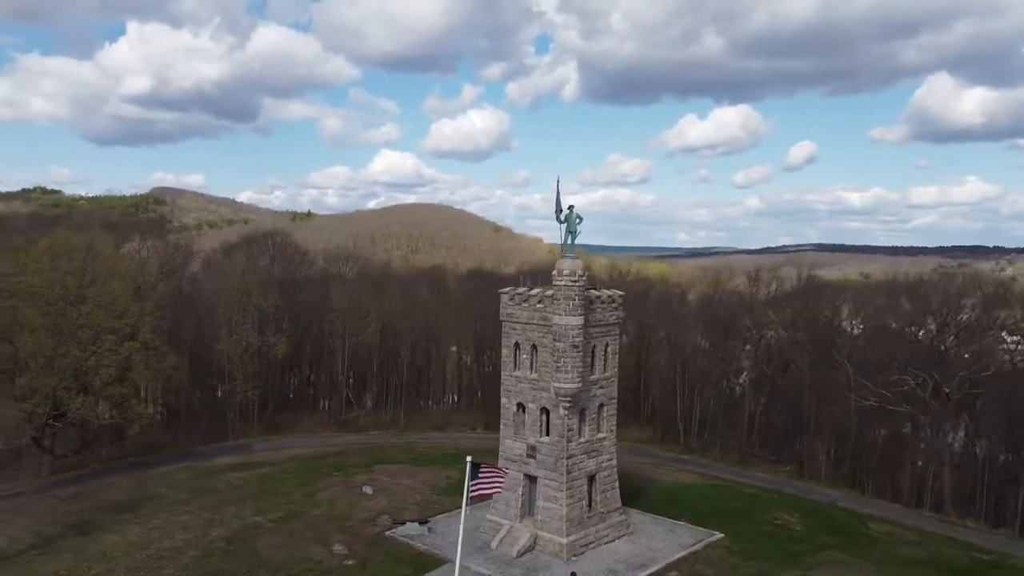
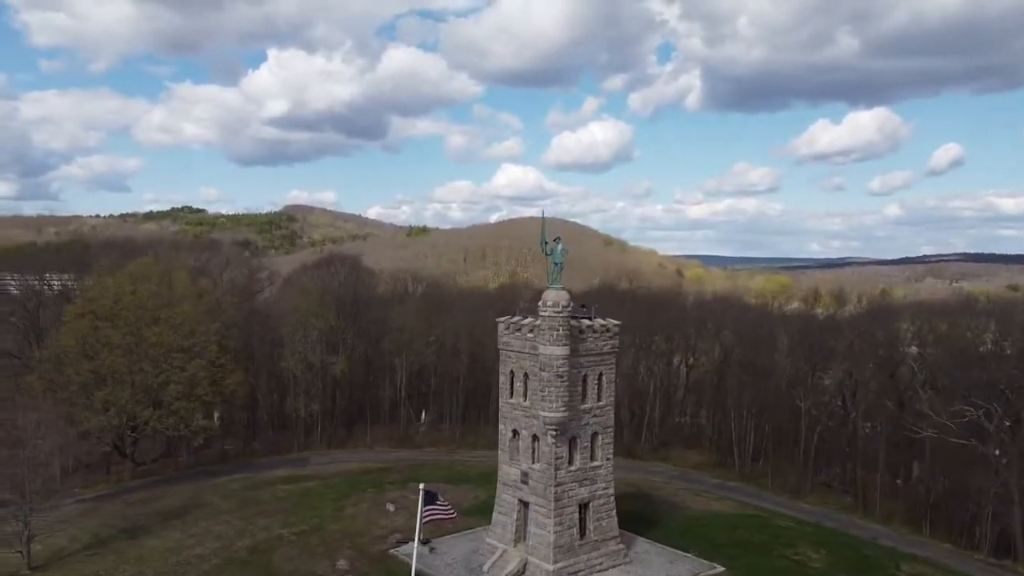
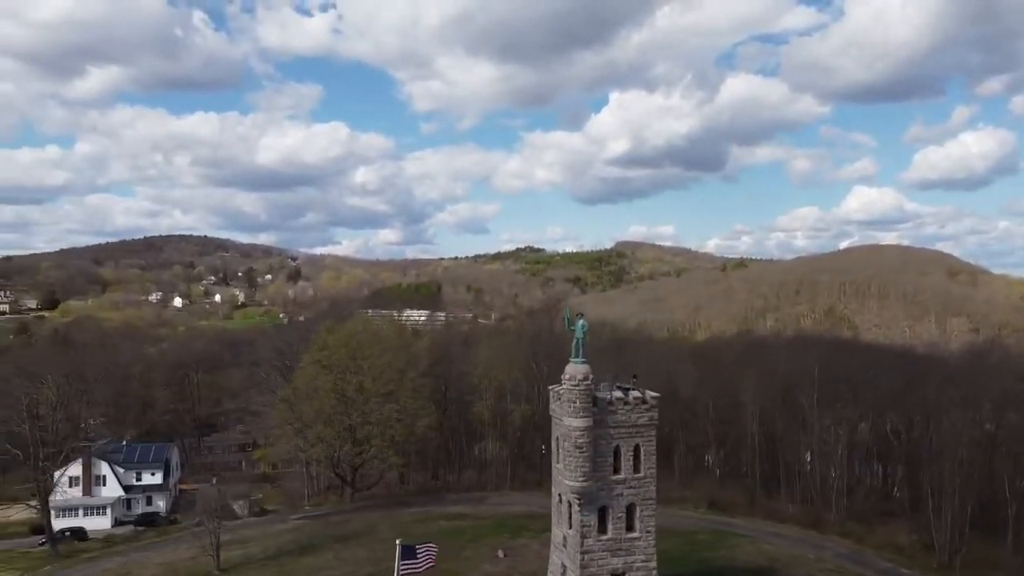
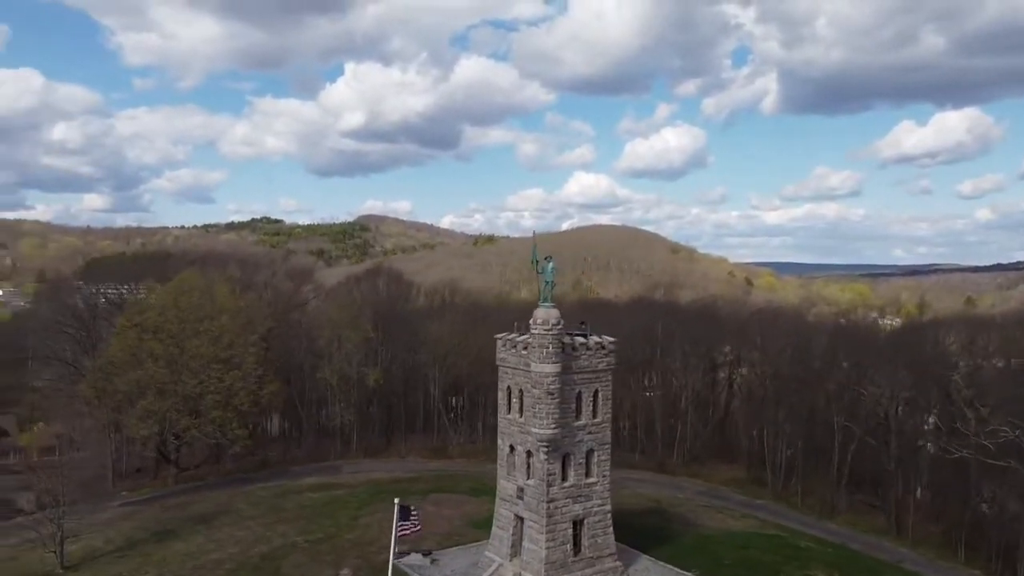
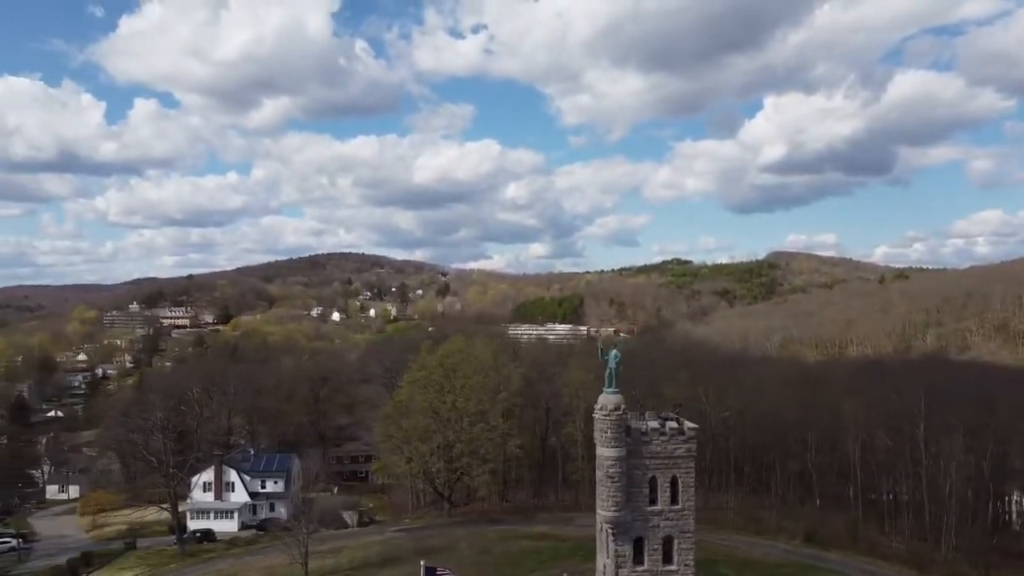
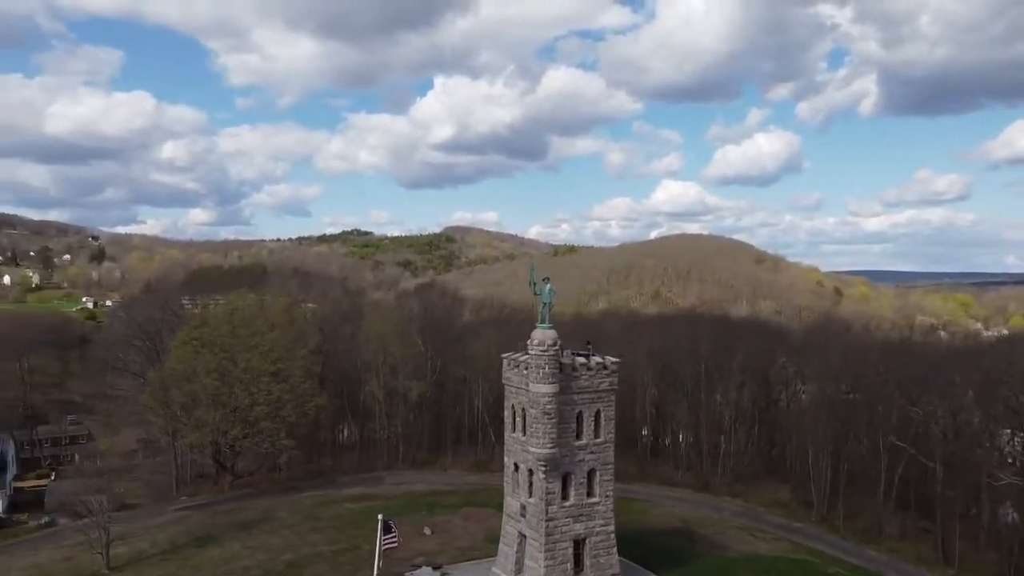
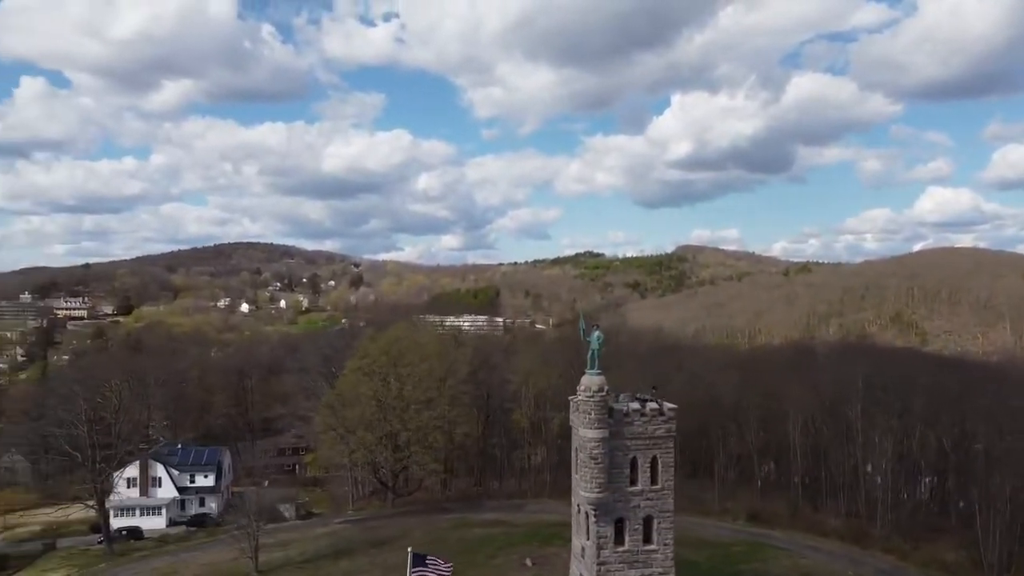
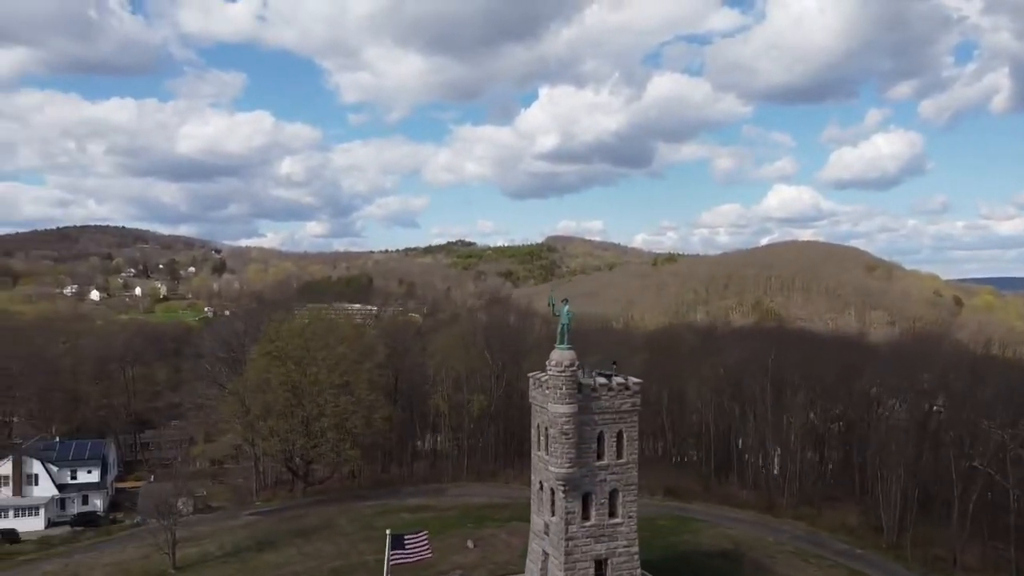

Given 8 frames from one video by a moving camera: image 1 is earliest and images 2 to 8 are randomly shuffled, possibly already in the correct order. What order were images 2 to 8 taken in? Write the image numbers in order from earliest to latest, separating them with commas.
2, 4, 6, 8, 3, 7, 5
